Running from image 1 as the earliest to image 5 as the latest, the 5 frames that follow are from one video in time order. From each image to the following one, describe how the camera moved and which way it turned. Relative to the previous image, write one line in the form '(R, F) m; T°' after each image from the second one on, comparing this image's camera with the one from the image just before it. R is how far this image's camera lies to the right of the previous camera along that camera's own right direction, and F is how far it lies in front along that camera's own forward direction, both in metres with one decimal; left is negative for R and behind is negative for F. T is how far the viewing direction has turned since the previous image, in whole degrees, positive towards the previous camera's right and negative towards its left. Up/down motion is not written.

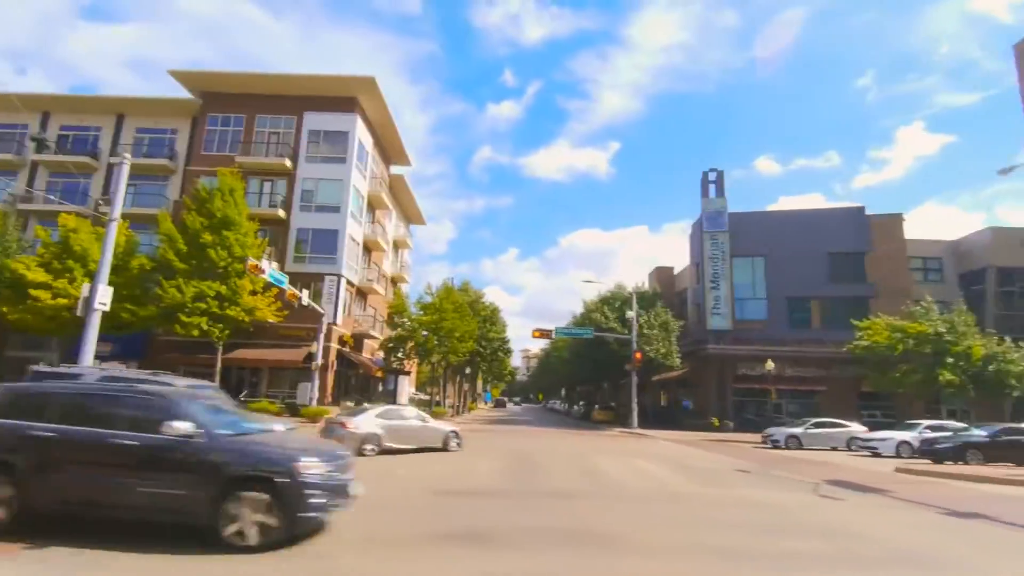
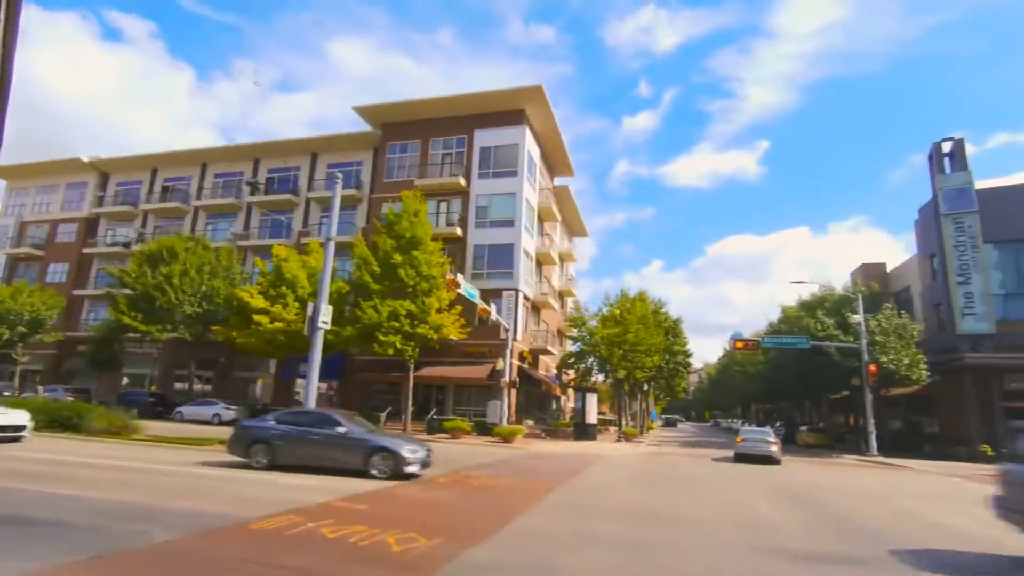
(-2.6, +2.0) m; -15°
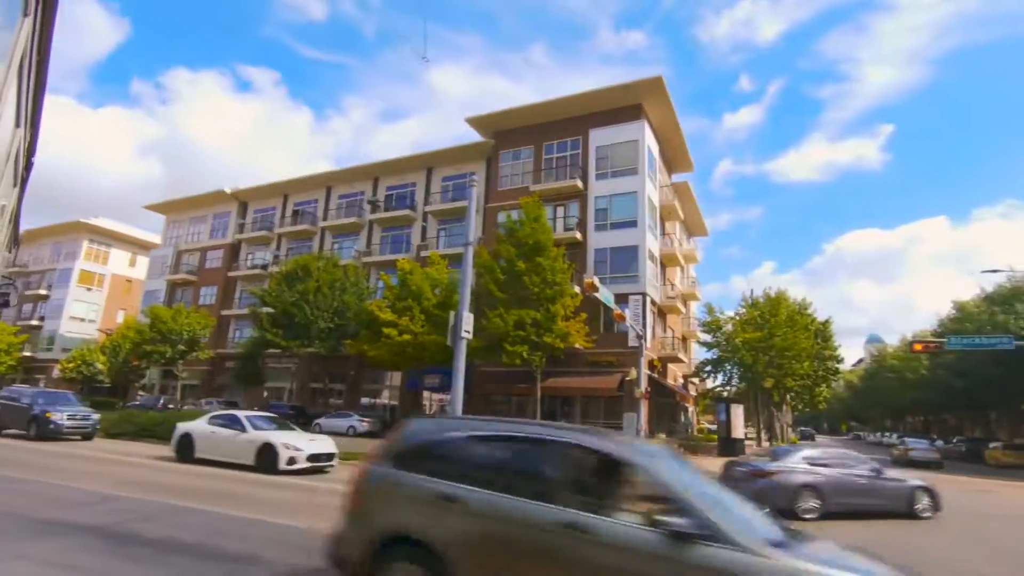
(-1.5, +1.4) m; -10°
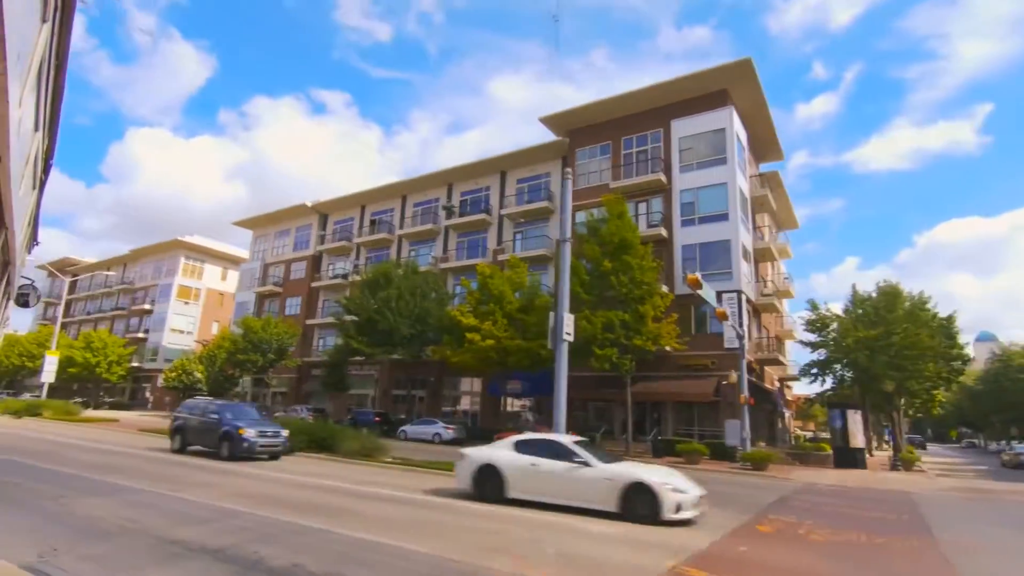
(-1.0, +1.0) m; -7°
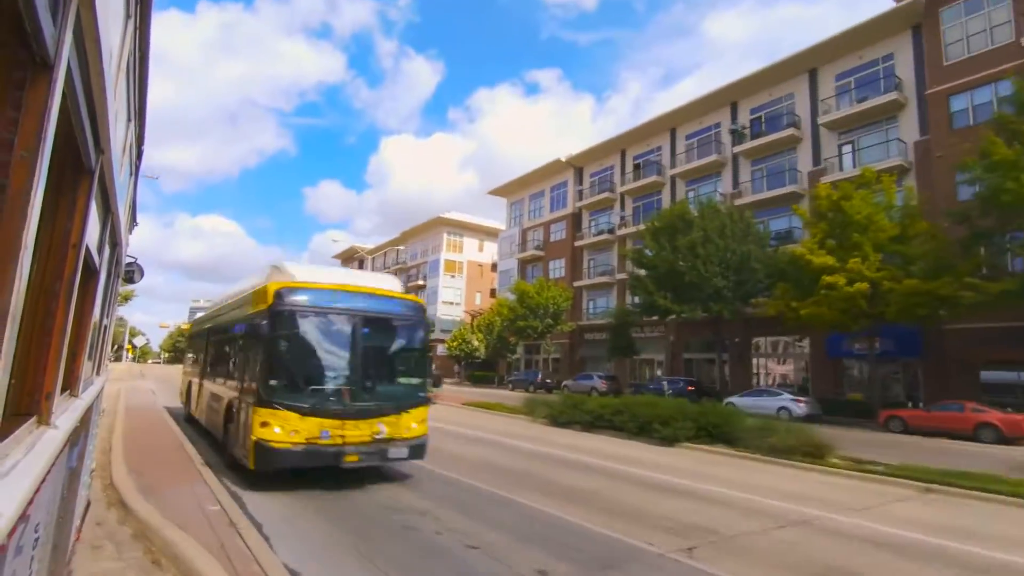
(-5.3, +4.9) m; -23°
